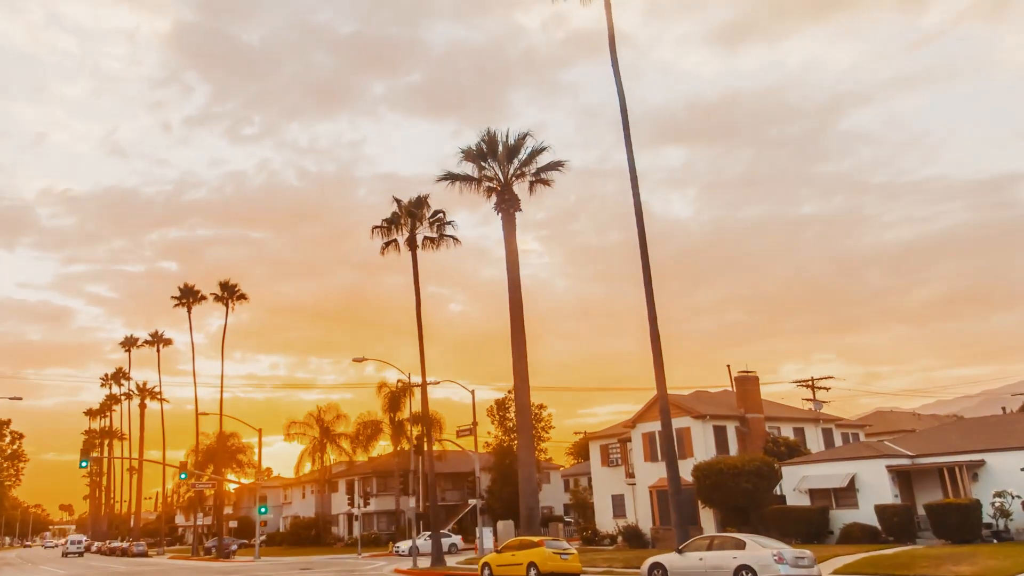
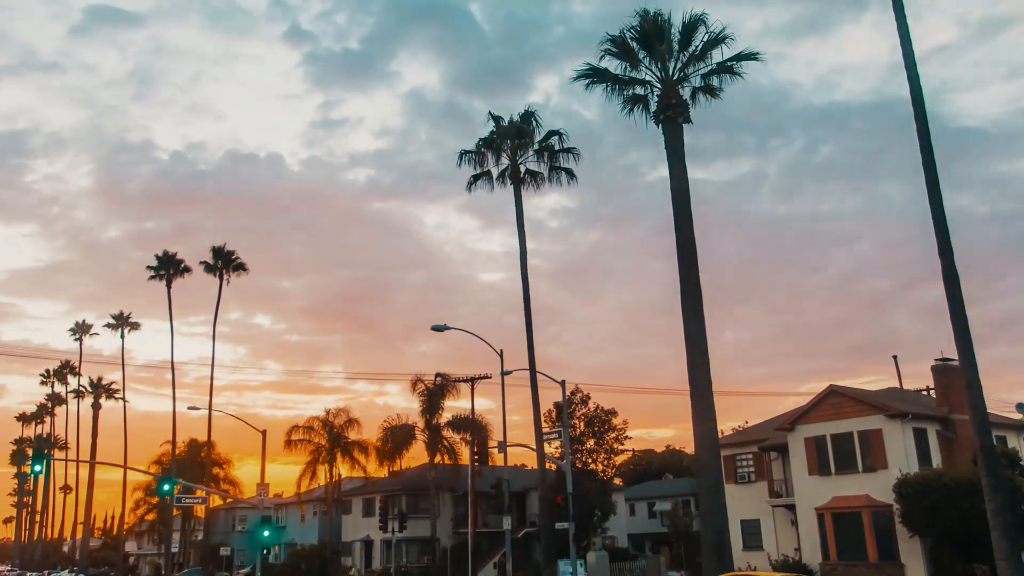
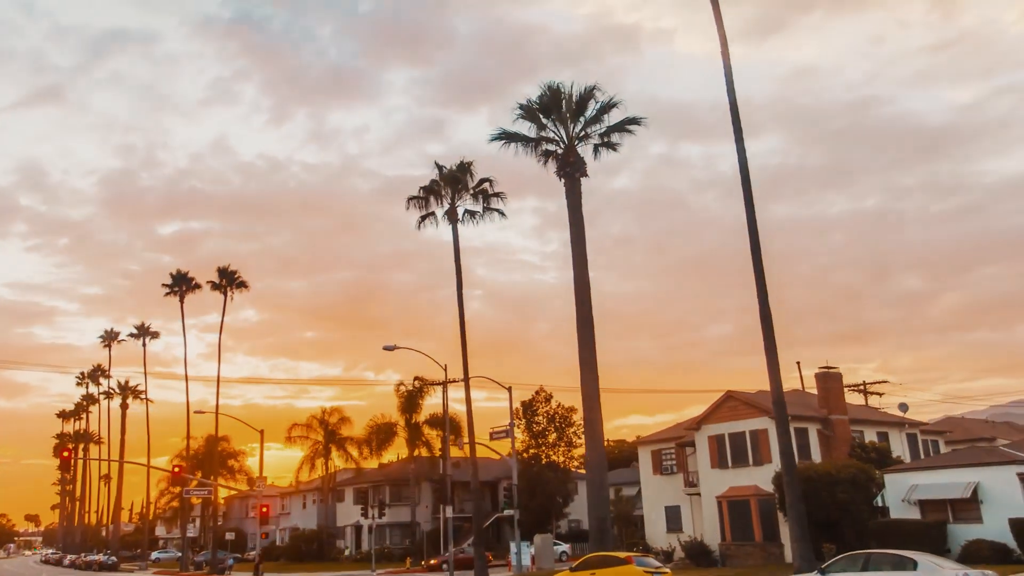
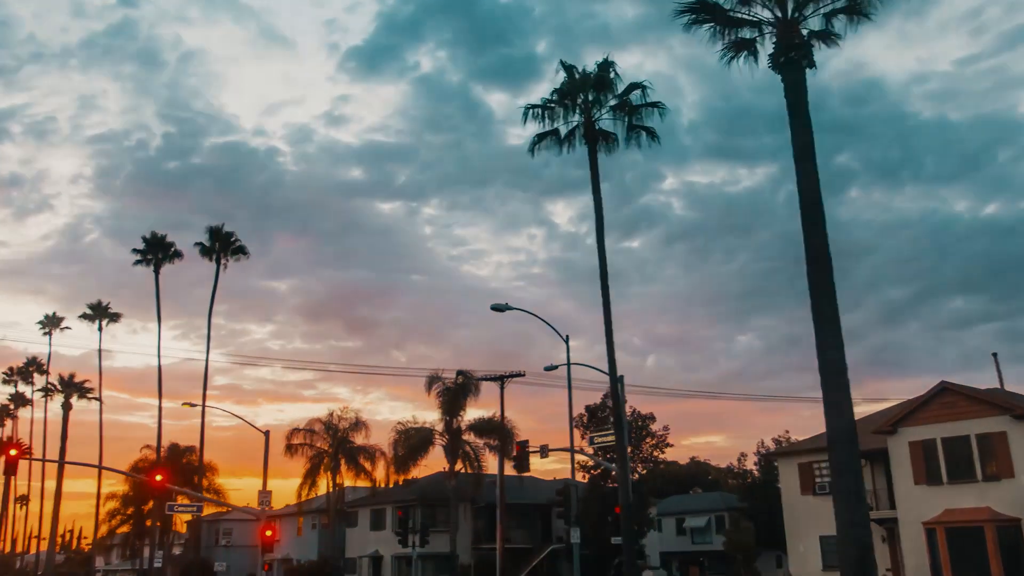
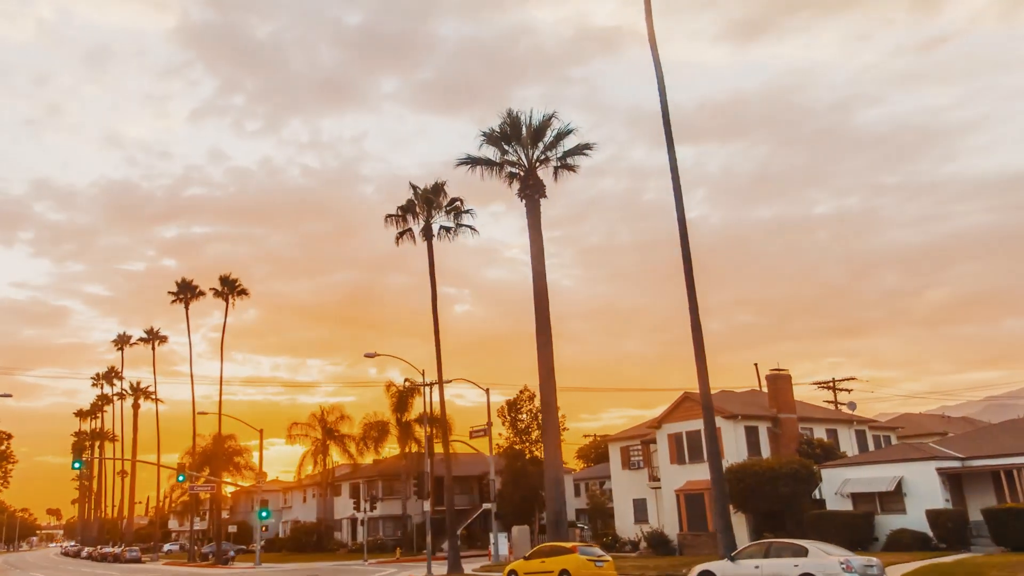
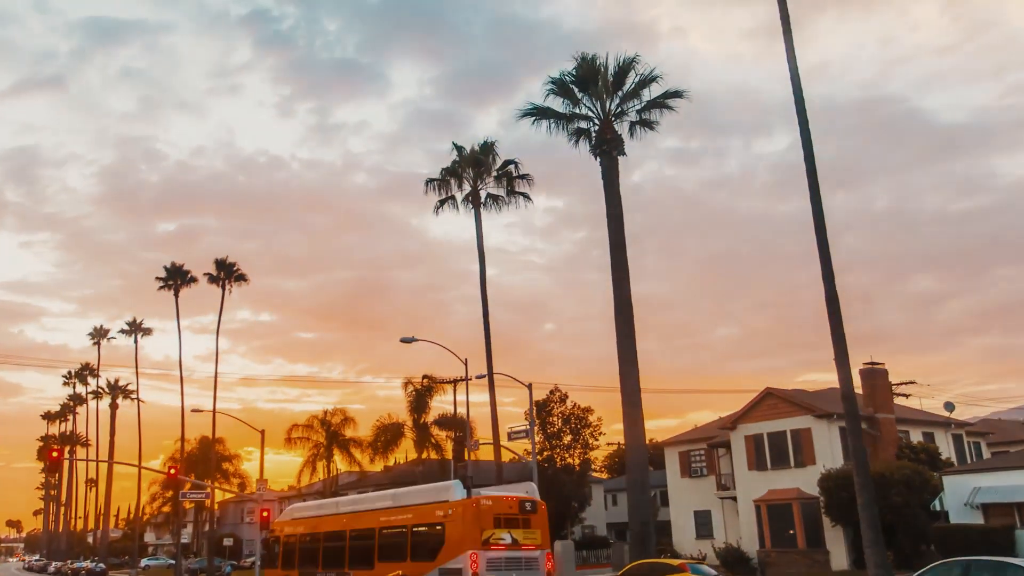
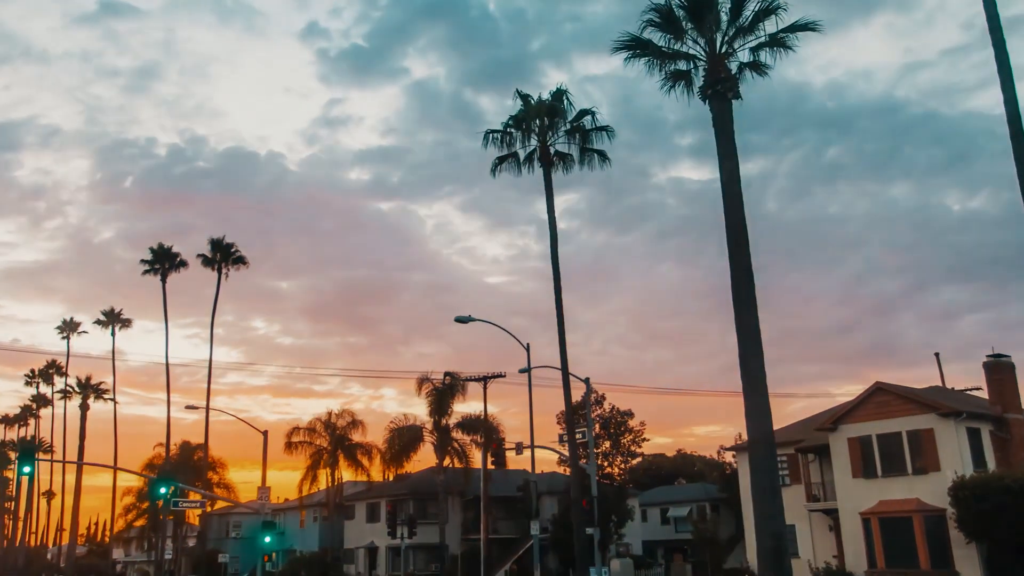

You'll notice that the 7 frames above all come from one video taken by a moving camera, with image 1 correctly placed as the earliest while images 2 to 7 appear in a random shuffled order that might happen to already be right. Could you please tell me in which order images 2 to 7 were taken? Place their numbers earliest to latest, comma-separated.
5, 3, 6, 2, 7, 4
